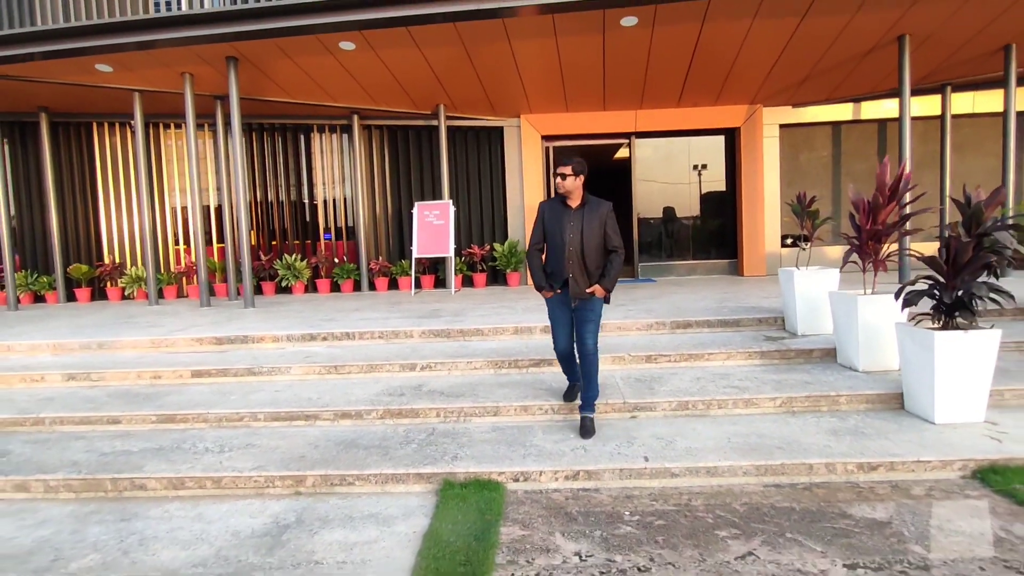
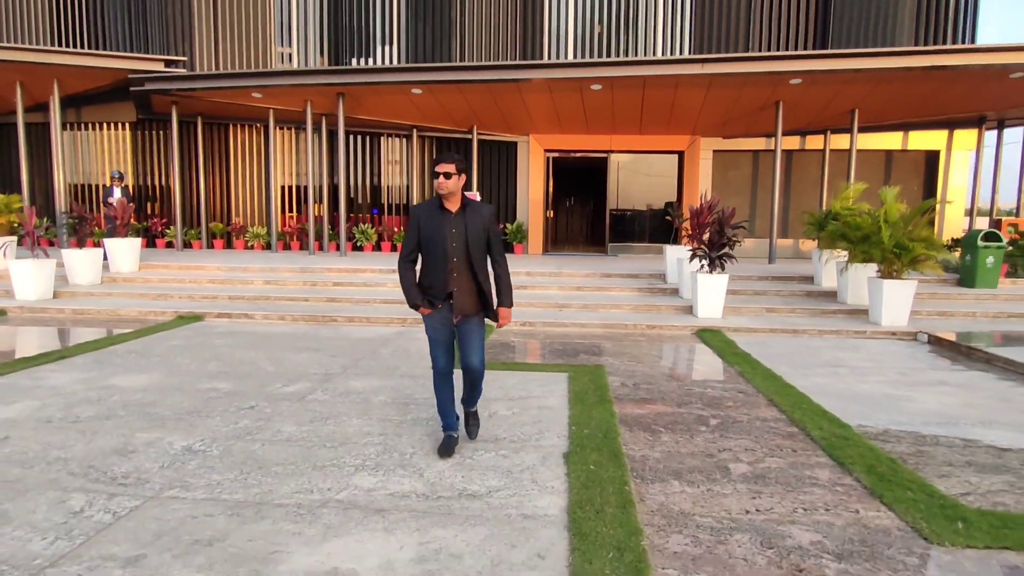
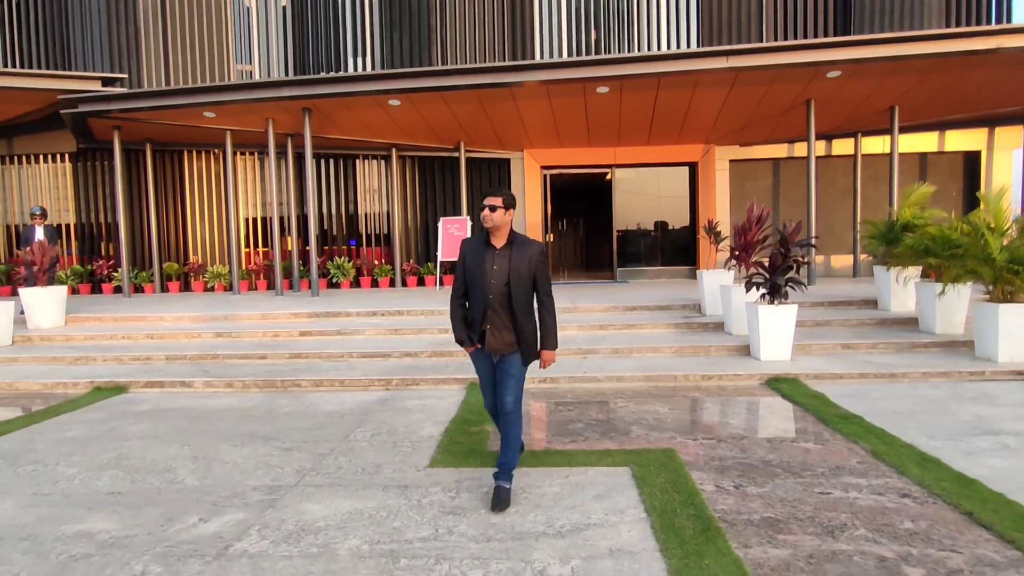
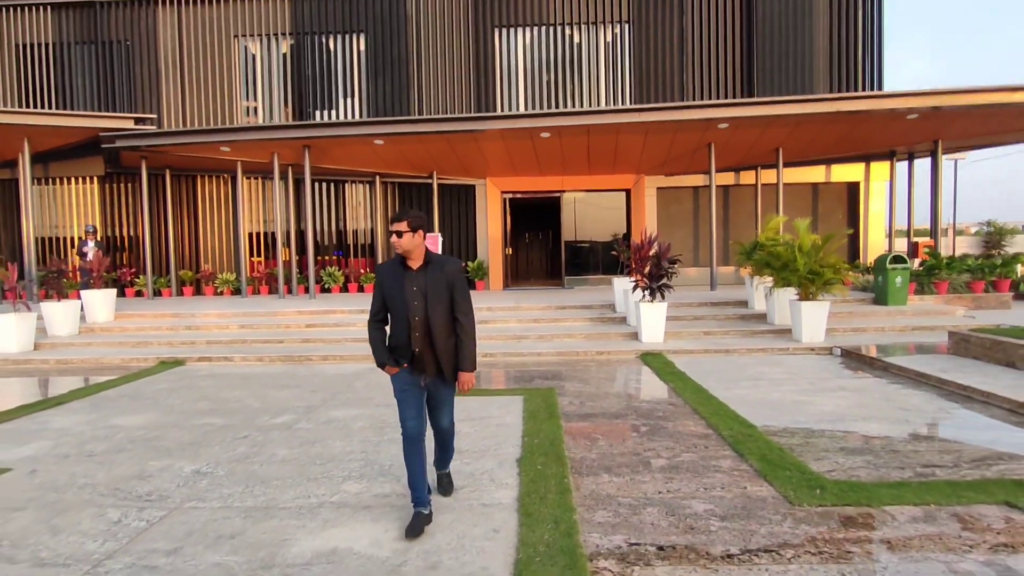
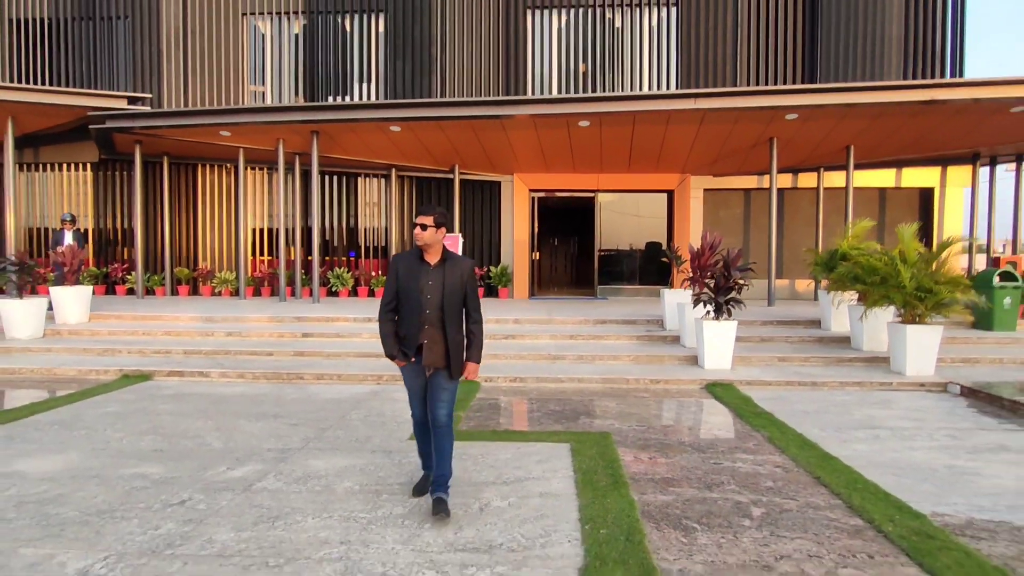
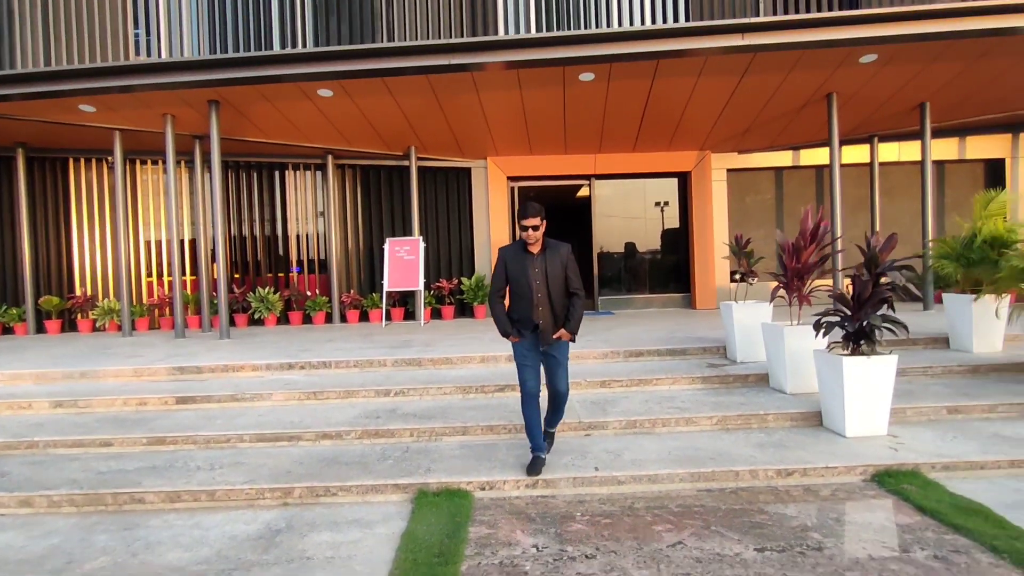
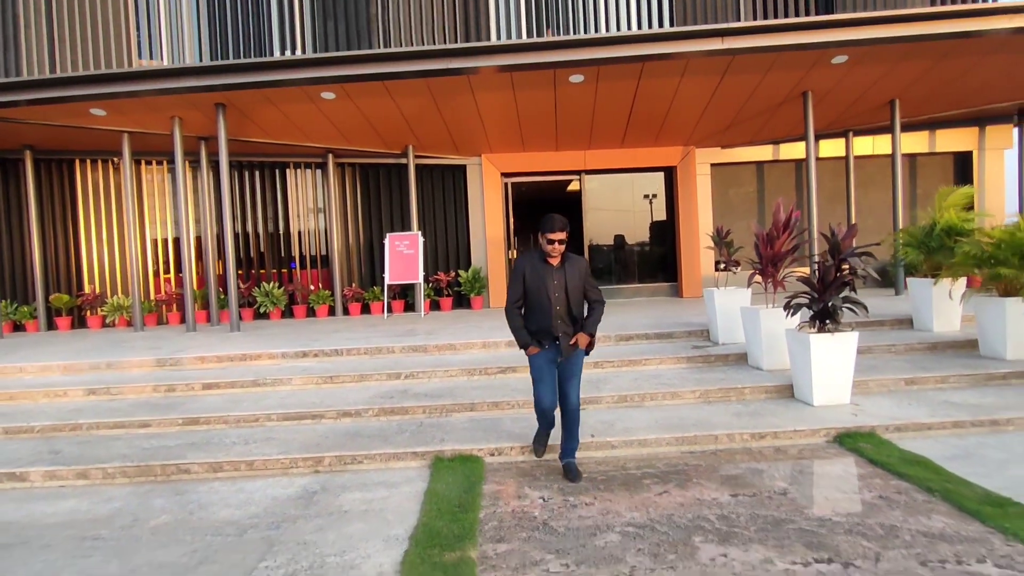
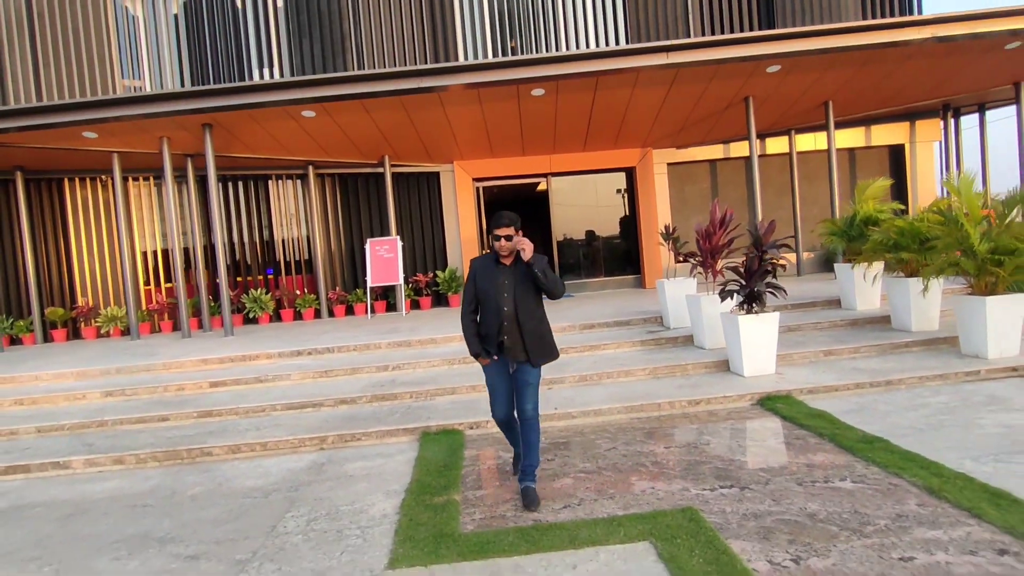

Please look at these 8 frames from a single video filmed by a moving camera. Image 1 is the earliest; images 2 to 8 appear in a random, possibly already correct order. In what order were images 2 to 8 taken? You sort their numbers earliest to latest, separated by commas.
6, 7, 8, 3, 5, 2, 4
